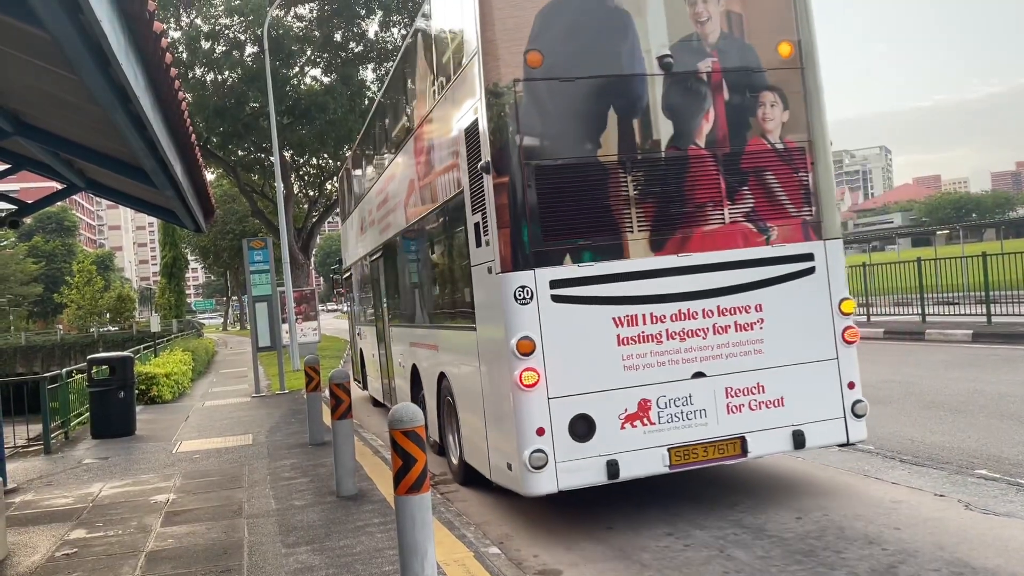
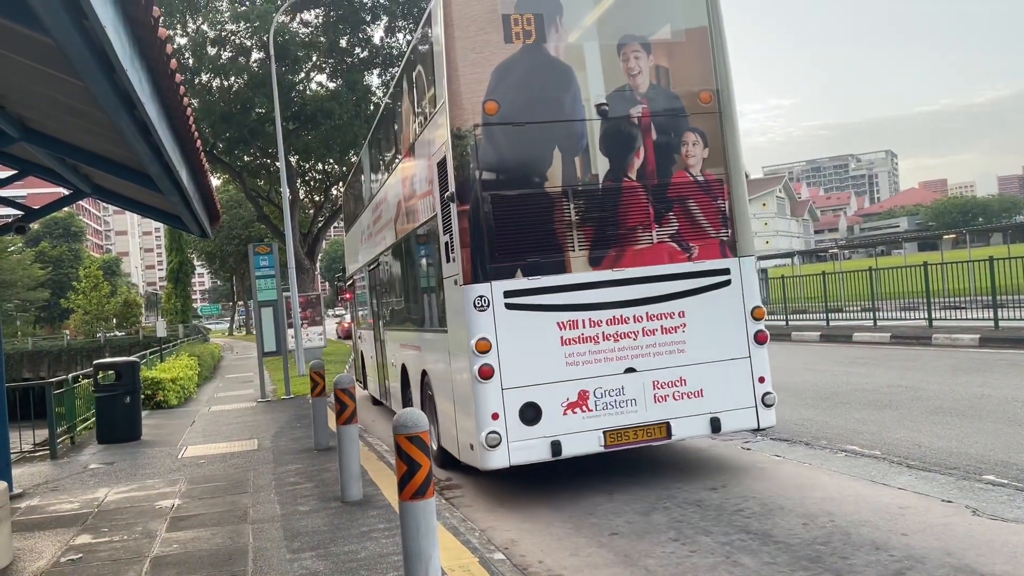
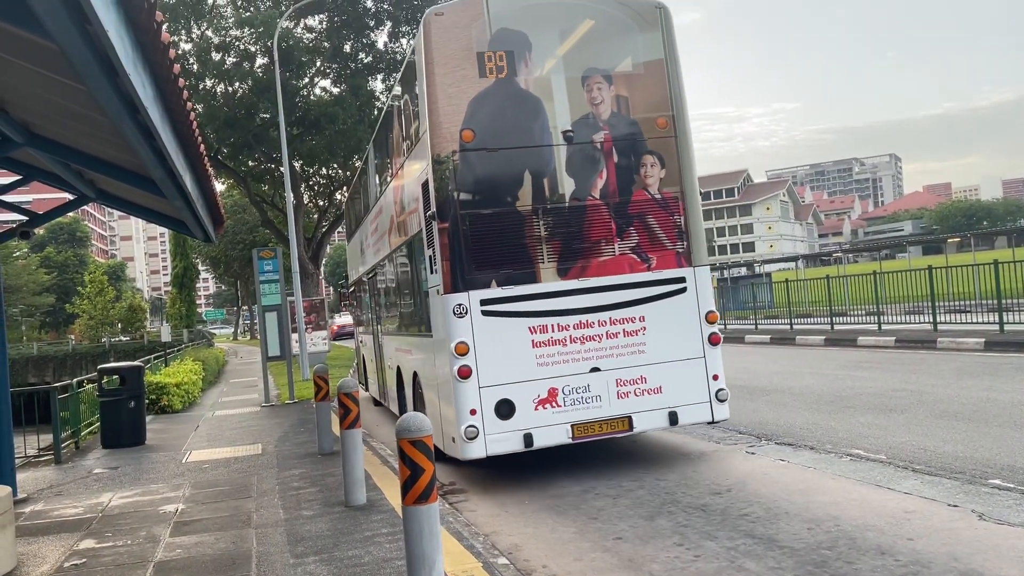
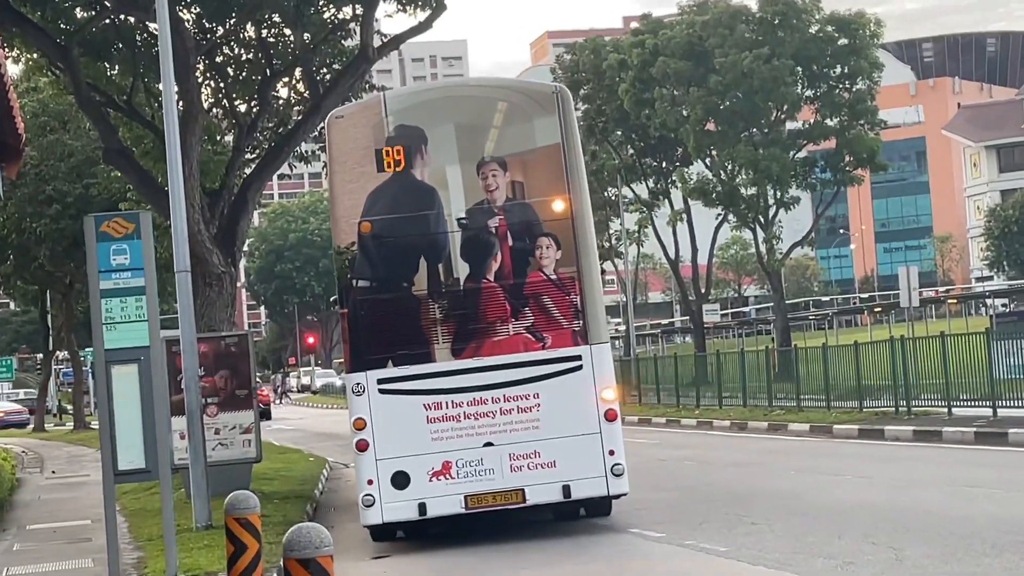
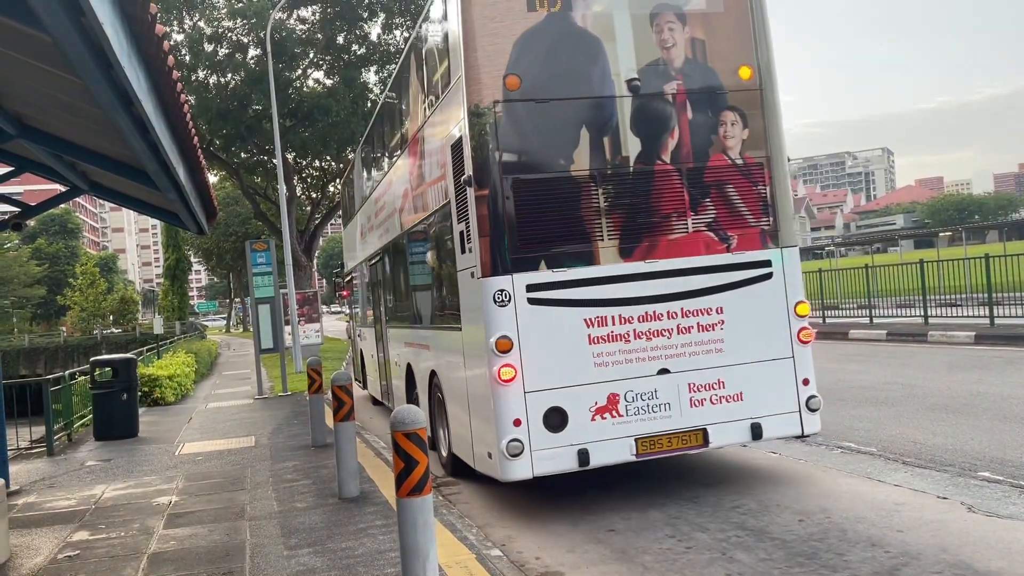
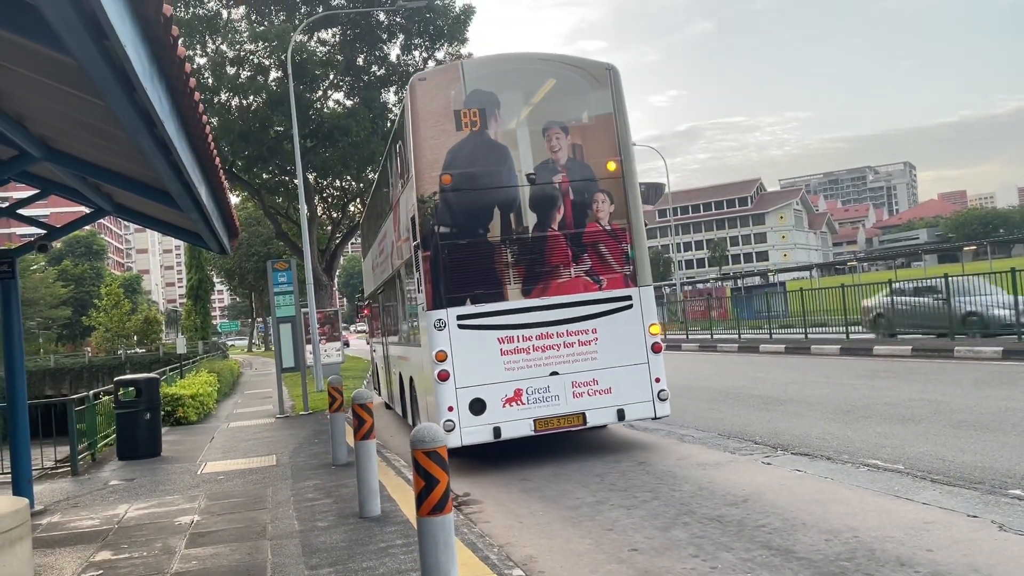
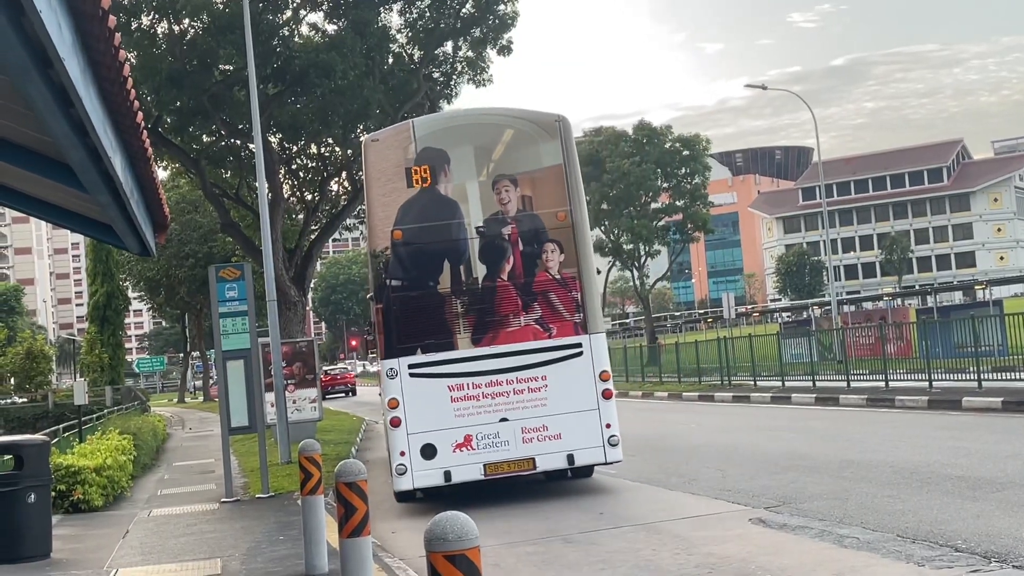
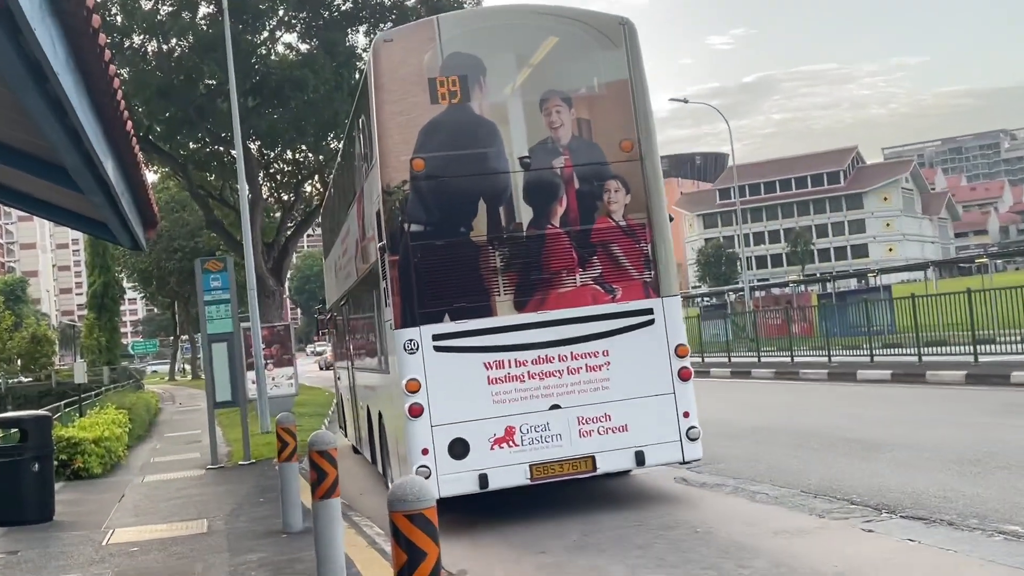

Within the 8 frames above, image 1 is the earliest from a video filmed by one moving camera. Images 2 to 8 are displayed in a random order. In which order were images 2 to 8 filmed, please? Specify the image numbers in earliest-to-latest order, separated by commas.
5, 2, 3, 6, 8, 7, 4
